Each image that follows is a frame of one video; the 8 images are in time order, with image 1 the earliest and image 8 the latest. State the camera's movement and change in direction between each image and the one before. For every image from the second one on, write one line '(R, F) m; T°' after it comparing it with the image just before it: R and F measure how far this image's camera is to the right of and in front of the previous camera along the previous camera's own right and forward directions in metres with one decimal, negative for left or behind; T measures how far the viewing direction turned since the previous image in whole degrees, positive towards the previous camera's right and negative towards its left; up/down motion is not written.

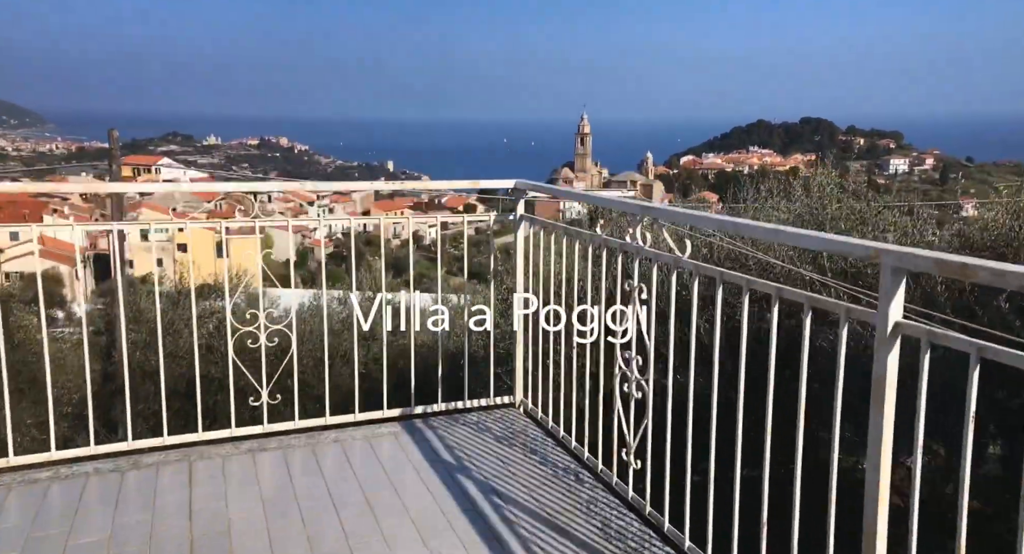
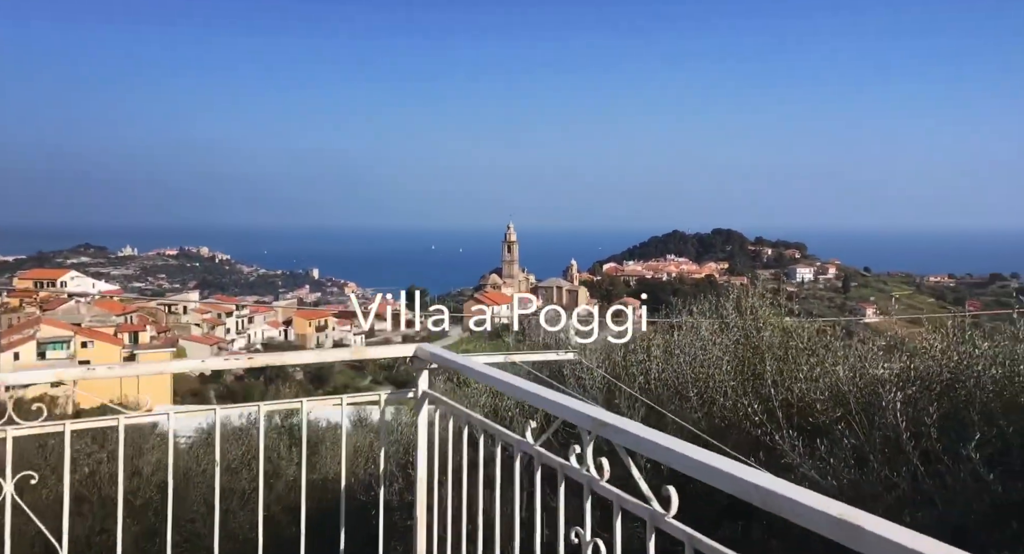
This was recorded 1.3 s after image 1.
(0.0, +0.1) m; +5°
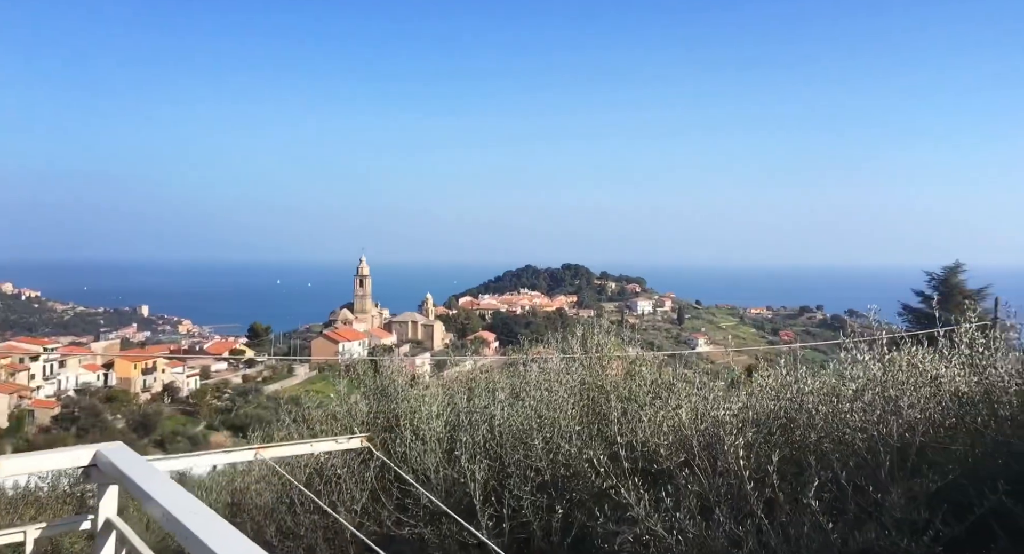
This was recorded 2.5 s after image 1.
(+0.2, +0.3) m; +9°
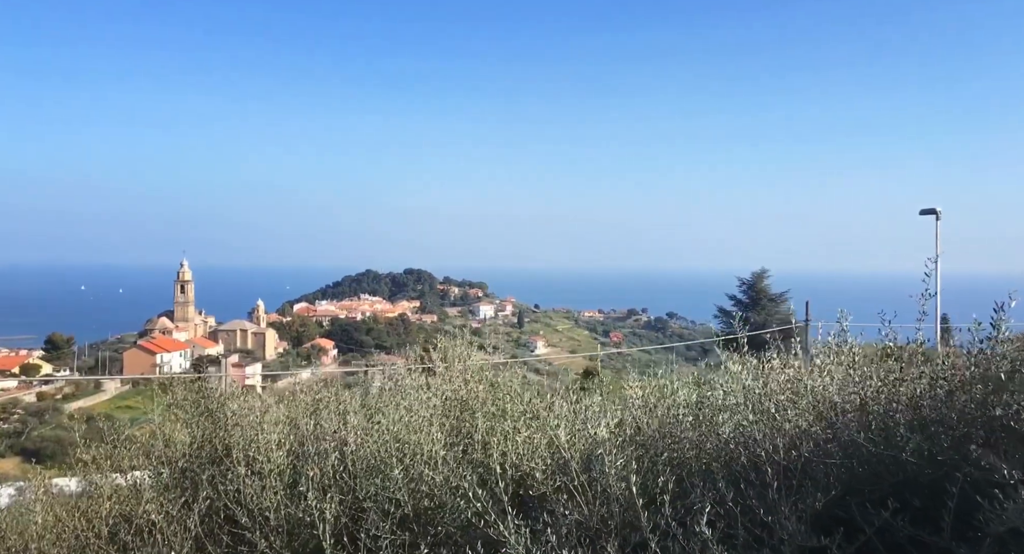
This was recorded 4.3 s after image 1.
(+0.1, +0.7) m; +10°
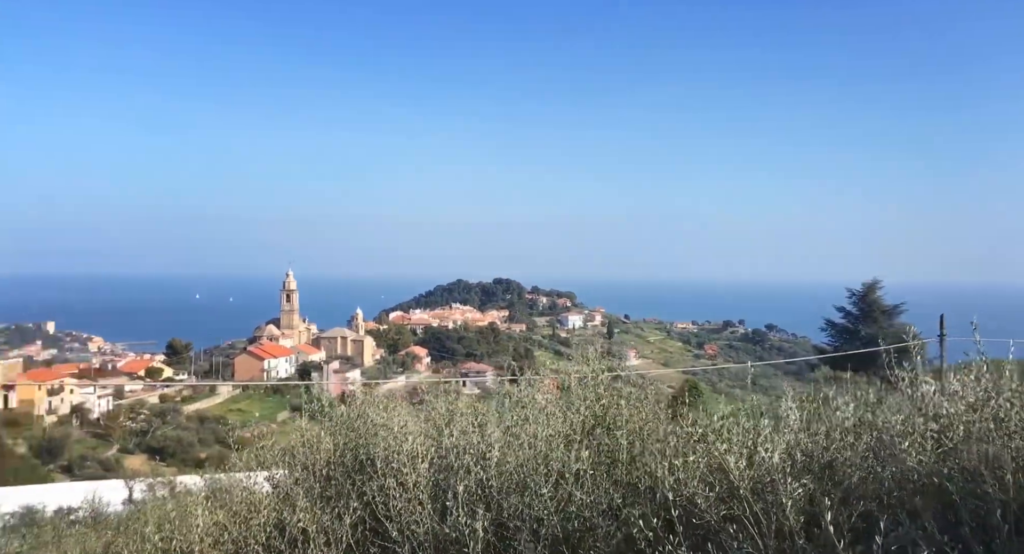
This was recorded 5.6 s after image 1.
(-0.1, -0.4) m; -6°
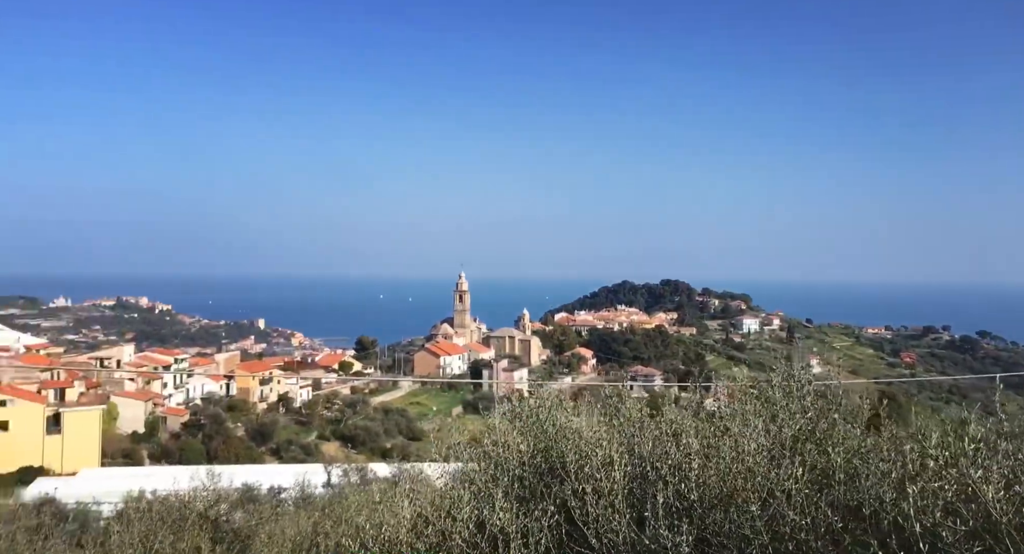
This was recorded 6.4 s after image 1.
(-0.2, -0.4) m; -10°
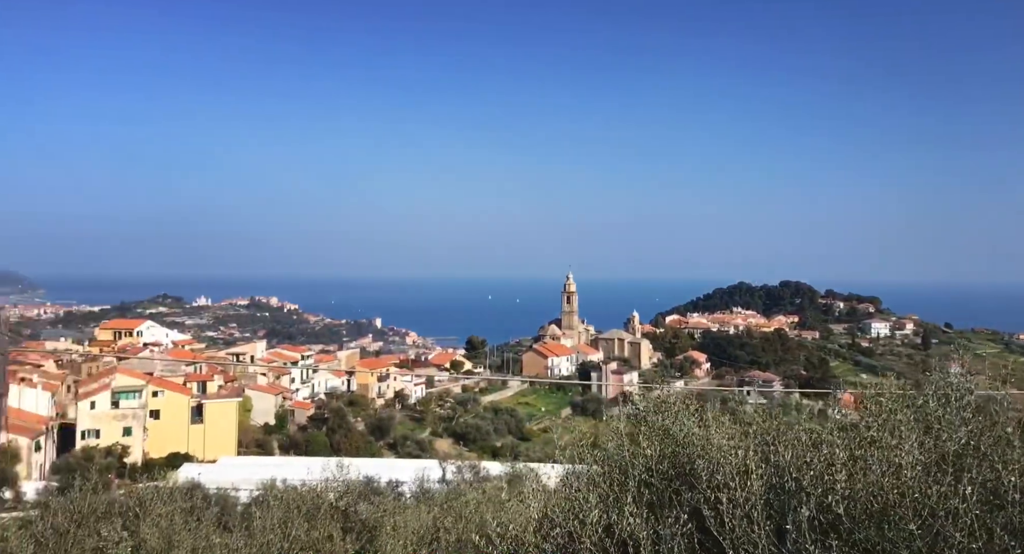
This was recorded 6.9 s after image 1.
(-0.1, -0.2) m; -7°
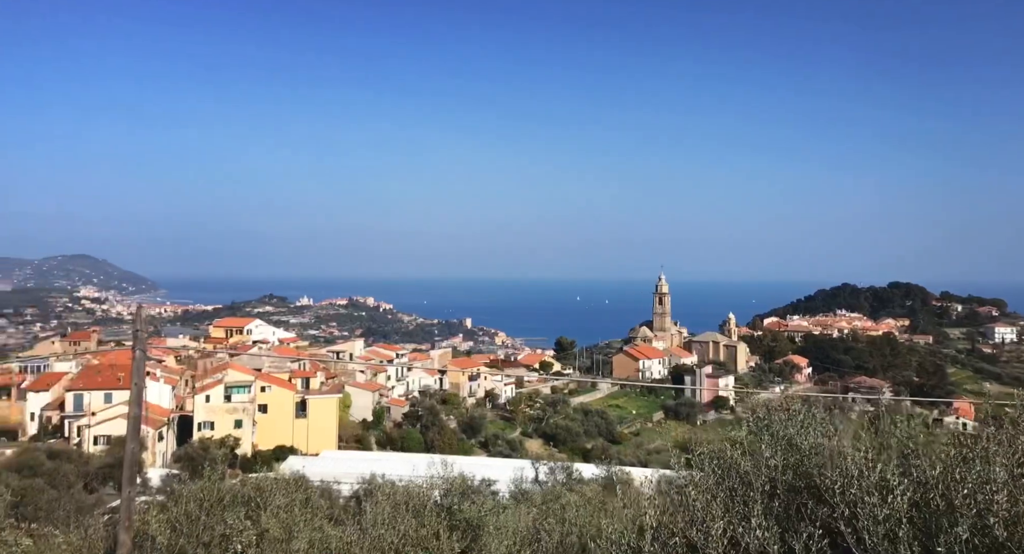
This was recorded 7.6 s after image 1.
(-0.2, +0.1) m; -5°
